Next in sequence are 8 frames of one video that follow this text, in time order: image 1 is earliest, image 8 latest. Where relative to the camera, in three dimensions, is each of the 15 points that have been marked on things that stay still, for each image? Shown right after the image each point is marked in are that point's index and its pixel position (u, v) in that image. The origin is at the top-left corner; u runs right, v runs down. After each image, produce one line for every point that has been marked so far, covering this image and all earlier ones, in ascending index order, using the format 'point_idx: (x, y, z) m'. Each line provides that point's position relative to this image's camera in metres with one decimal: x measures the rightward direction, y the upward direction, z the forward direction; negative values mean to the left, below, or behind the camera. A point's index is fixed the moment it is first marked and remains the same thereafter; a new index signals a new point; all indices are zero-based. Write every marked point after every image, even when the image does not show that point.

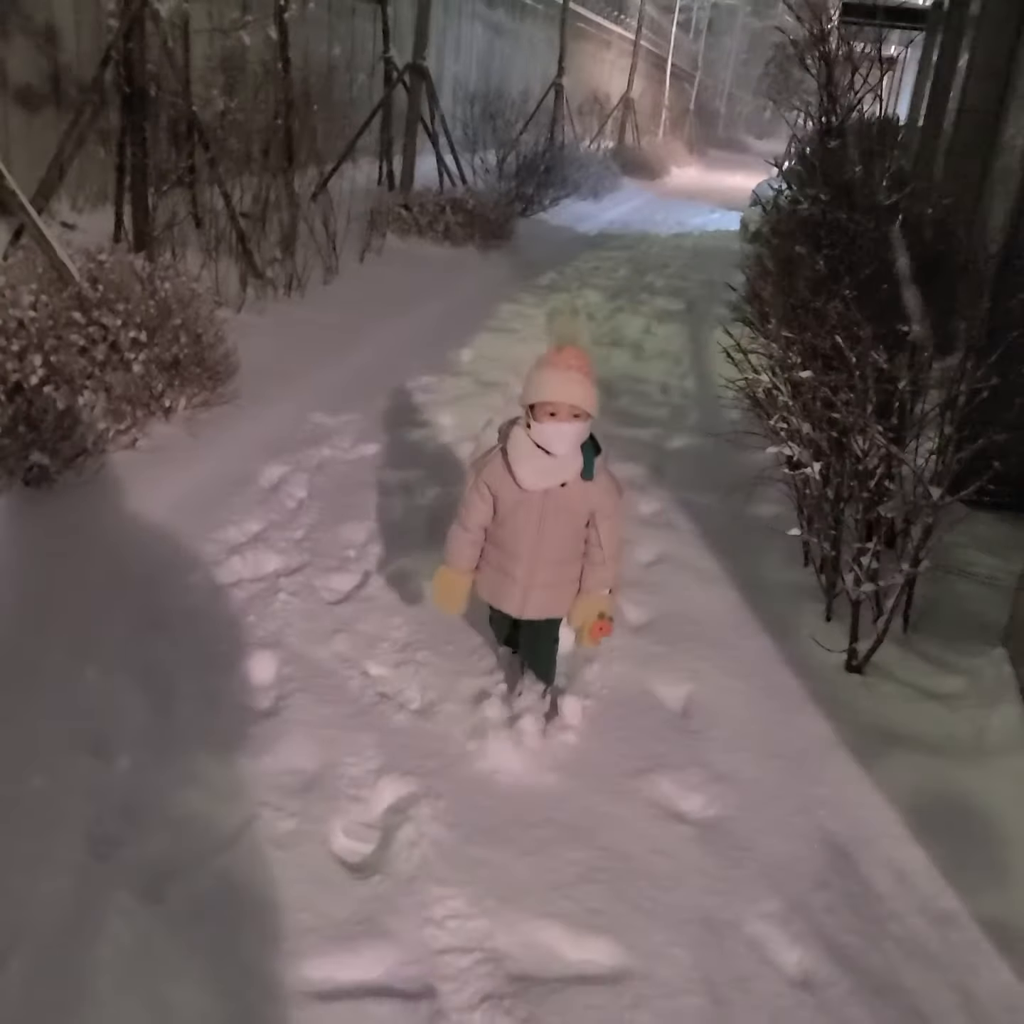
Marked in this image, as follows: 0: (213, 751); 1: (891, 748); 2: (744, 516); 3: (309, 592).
0: (-0.7, -0.6, +2.6) m
1: (+1.0, -0.6, +3.0) m
2: (+0.9, 0.0, +4.5) m
3: (-0.6, -0.2, +3.6) m
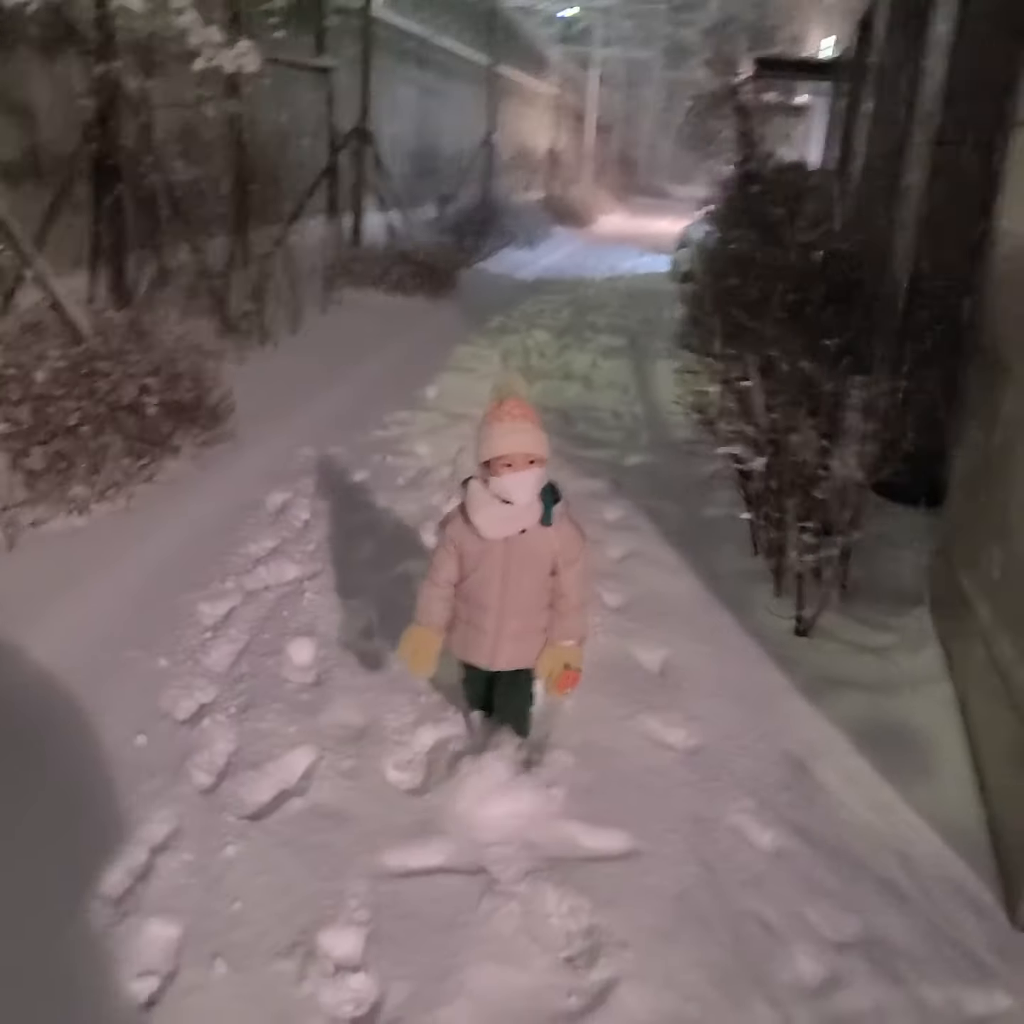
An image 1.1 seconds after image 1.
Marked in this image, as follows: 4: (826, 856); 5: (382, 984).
0: (-0.6, -0.6, +3.1) m
1: (+1.0, -0.5, +3.6) m
2: (+0.8, 0.0, +5.1) m
3: (-0.7, -0.3, +4.1) m
4: (+0.7, -0.8, +2.7) m
5: (-0.2, -0.9, +2.2) m
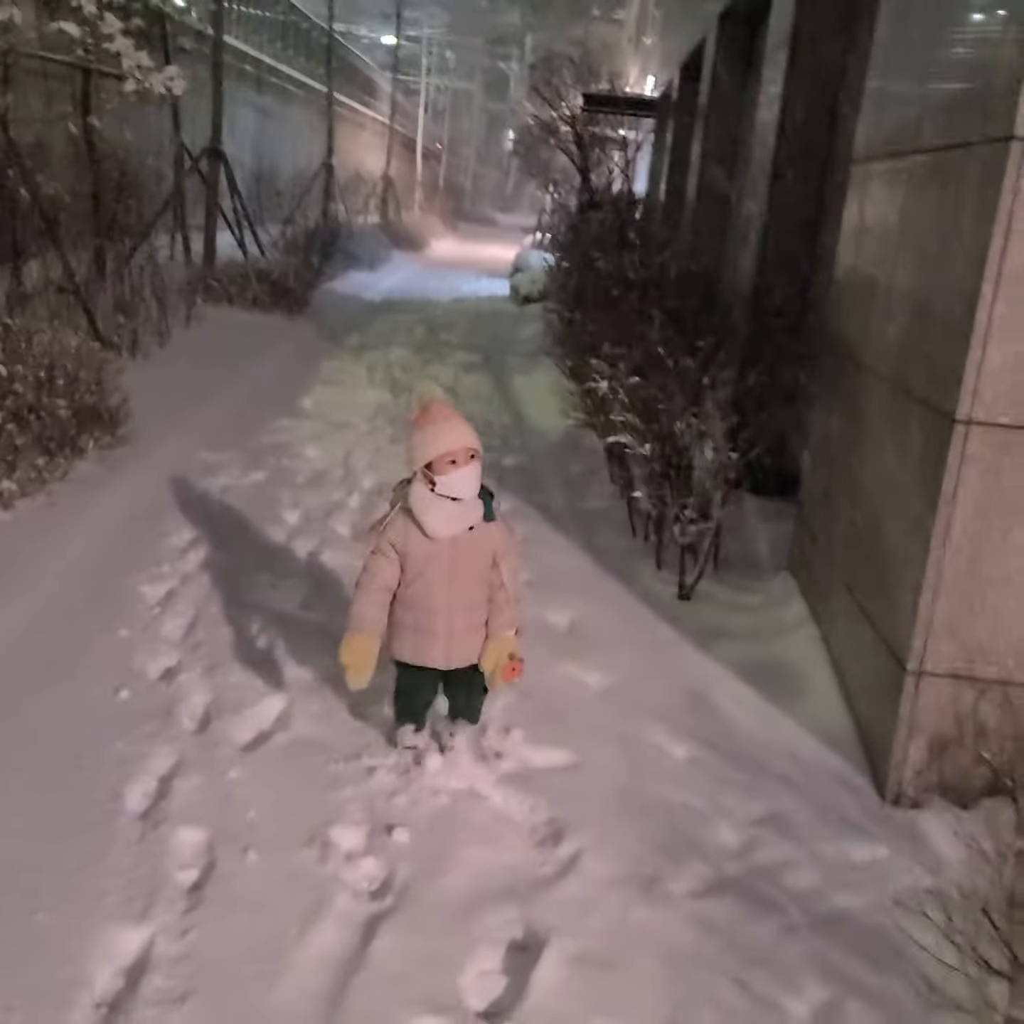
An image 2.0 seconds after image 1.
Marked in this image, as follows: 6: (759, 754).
0: (-0.8, -0.5, +3.5) m
1: (+0.7, -0.4, +4.1) m
2: (+0.3, 0.0, +5.6) m
3: (-1.0, -0.2, +4.4) m
4: (+0.6, -0.7, +3.3) m
5: (-0.3, -0.8, +2.6) m
6: (+0.7, -0.7, +3.3) m
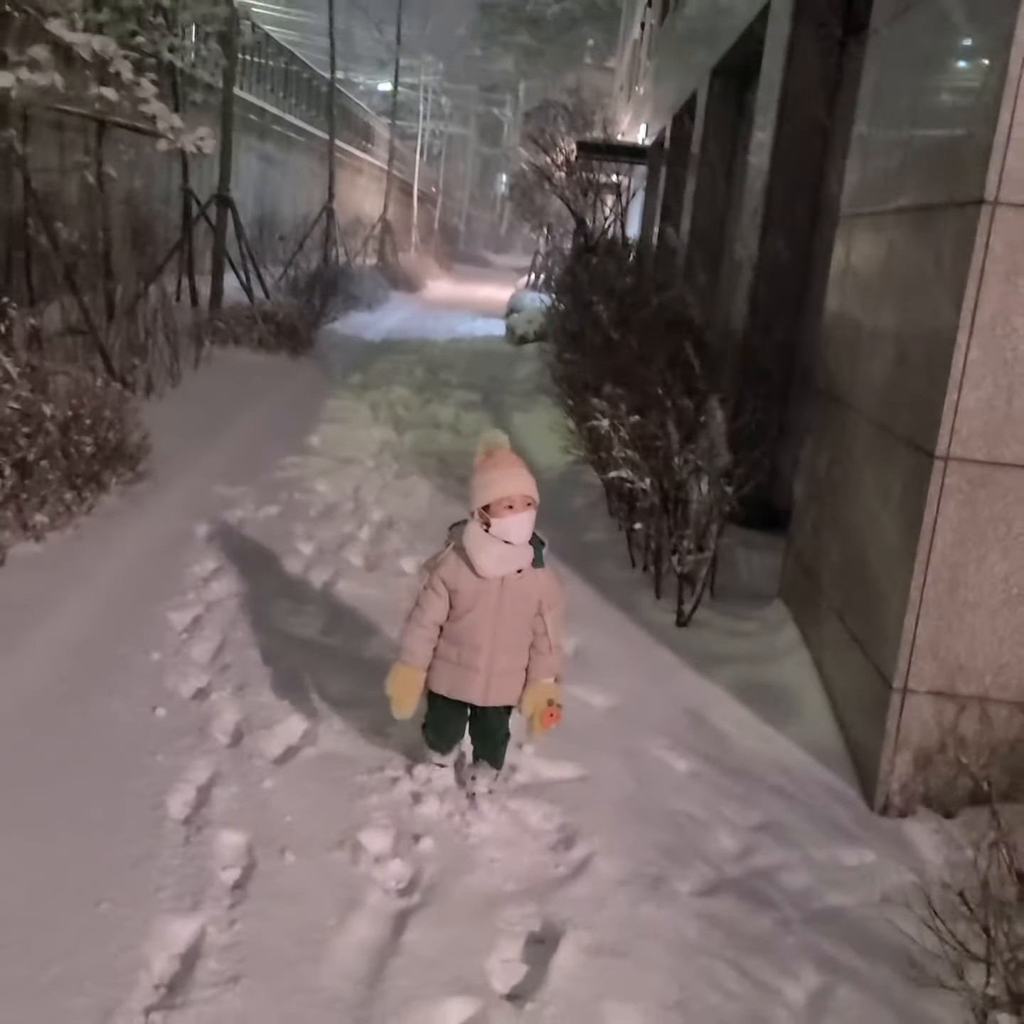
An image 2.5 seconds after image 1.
0: (-0.8, -0.6, +3.7) m
1: (+0.8, -0.6, +4.4) m
2: (+0.4, -0.1, +5.9) m
3: (-0.9, -0.4, +4.6) m
4: (+0.7, -0.8, +3.5) m
5: (-0.2, -0.9, +2.8) m
6: (+0.7, -0.8, +3.5) m
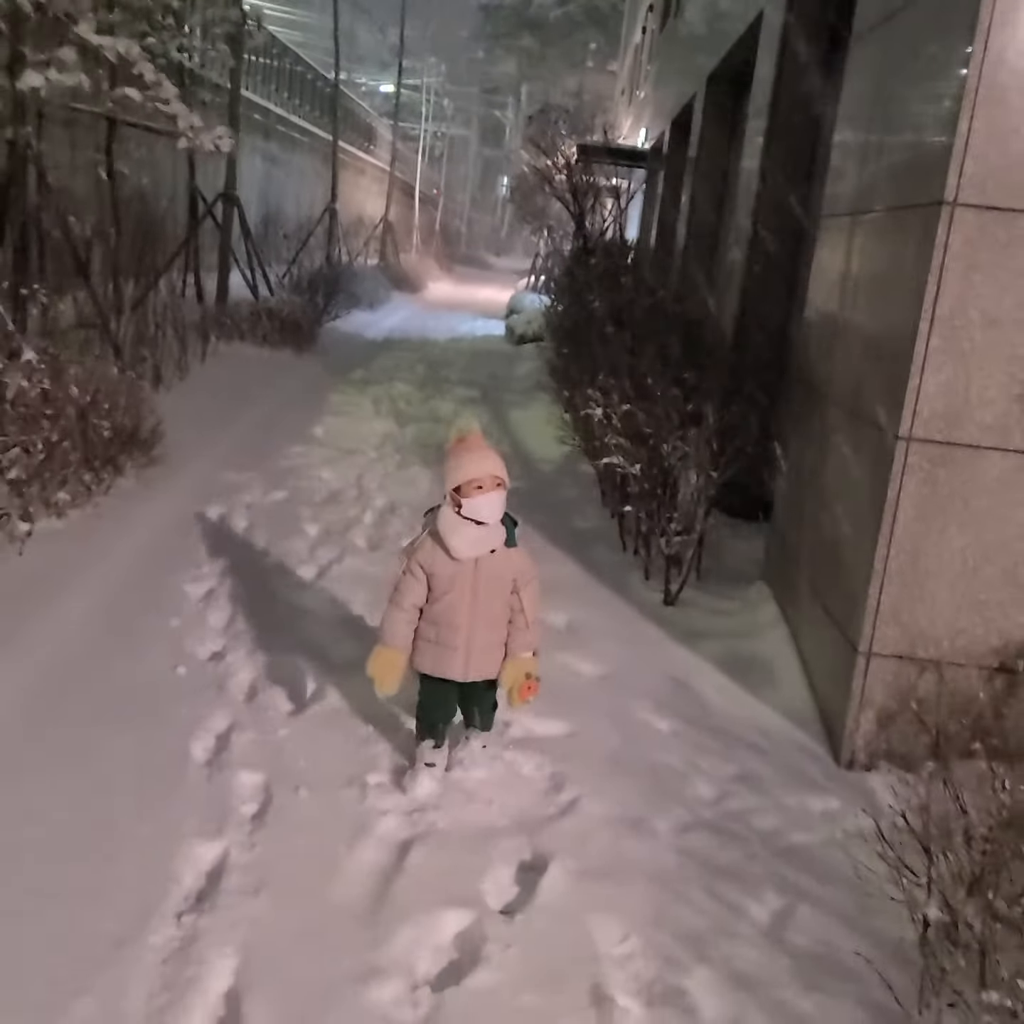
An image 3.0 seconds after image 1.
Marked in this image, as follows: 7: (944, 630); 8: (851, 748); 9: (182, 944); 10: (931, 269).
0: (-0.8, -0.5, +4.0) m
1: (+0.8, -0.5, +4.6) m
2: (+0.3, -0.1, +6.1) m
3: (-1.0, -0.3, +4.9) m
4: (+0.6, -0.7, +3.7) m
5: (-0.2, -0.8, +3.0) m
6: (+0.7, -0.7, +3.8) m
7: (+1.3, -0.4, +3.4) m
8: (+1.0, -0.7, +3.5) m
9: (-0.7, -0.9, +2.4) m
10: (+1.2, +0.7, +3.2) m
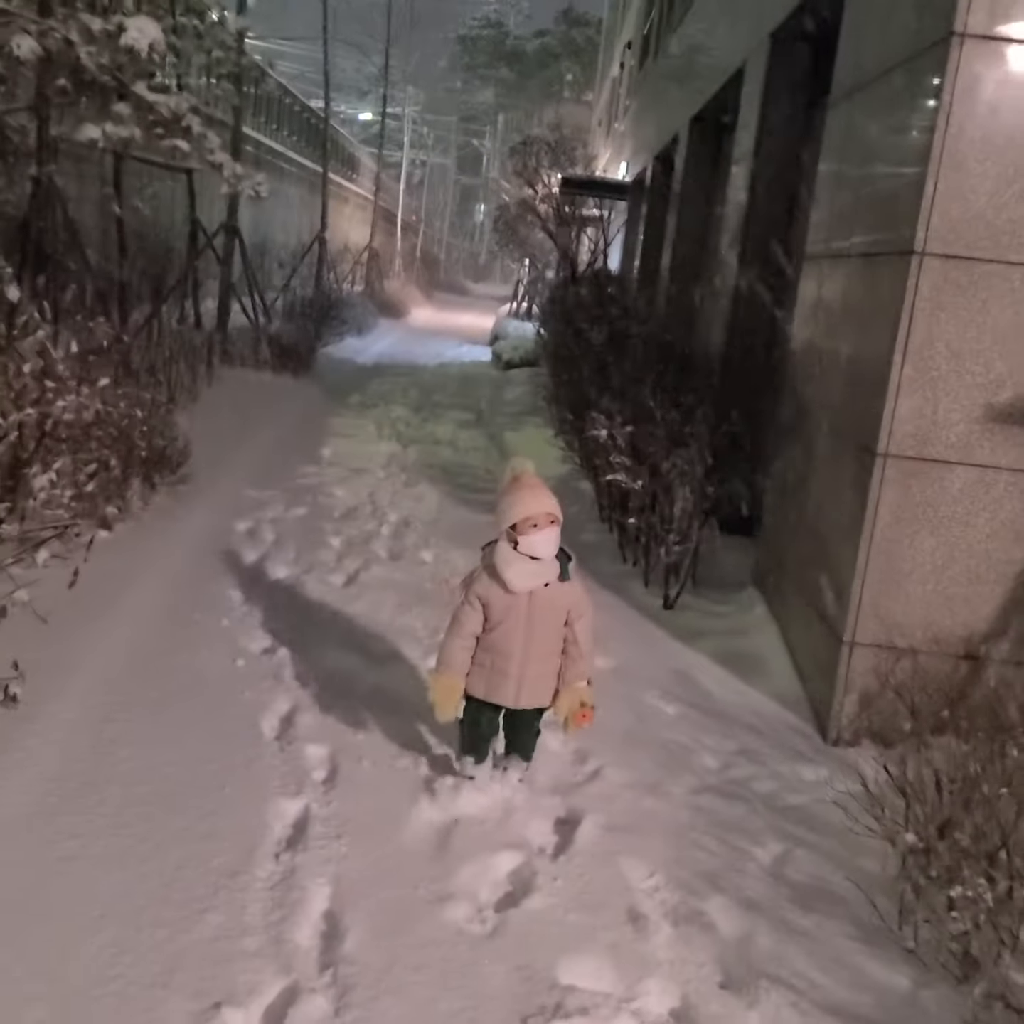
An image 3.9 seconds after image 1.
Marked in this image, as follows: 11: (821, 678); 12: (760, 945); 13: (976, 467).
0: (-0.7, -0.5, +4.4) m
1: (+0.8, -0.5, +5.1) m
2: (+0.4, -0.1, +6.6) m
3: (-0.9, -0.3, +5.3) m
4: (+0.7, -0.7, +4.2) m
5: (-0.1, -0.8, +3.5) m
6: (+0.8, -0.7, +4.3) m
7: (+1.4, -0.4, +3.9) m
8: (+1.1, -0.7, +4.0) m
9: (-0.6, -0.9, +2.8) m
10: (+1.3, +0.7, +3.7) m
11: (+1.1, -0.6, +4.2) m
12: (+0.6, -1.0, +2.7) m
13: (+1.5, +0.1, +3.8) m
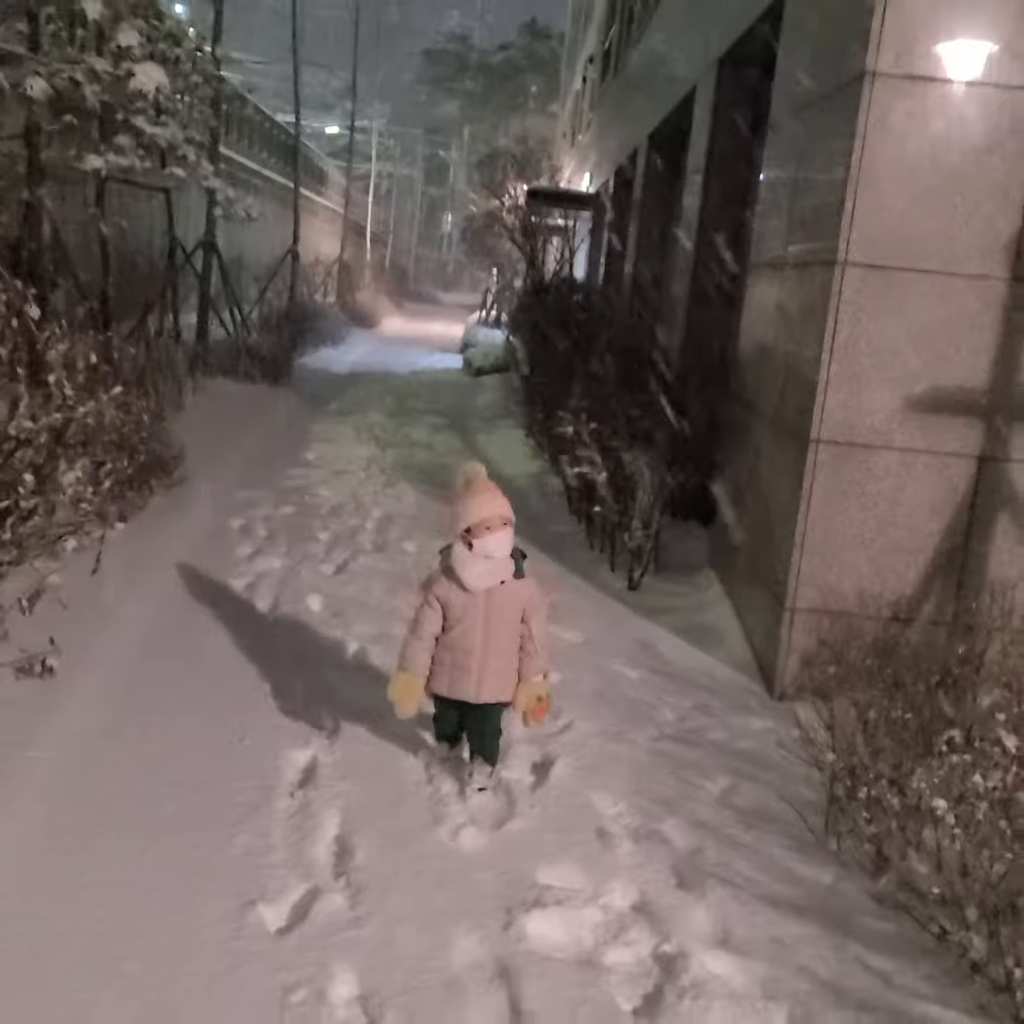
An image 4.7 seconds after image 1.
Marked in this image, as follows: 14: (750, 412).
0: (-0.8, -0.5, +4.9) m
1: (+0.7, -0.5, +5.6) m
2: (+0.2, -0.1, +7.1) m
3: (-1.0, -0.3, +5.8) m
4: (+0.6, -0.7, +4.7) m
5: (-0.2, -0.7, +3.9) m
6: (+0.7, -0.7, +4.8) m
7: (+1.3, -0.3, +4.4) m
8: (+1.1, -0.7, +4.5) m
9: (-0.6, -0.8, +3.2) m
10: (+1.2, +0.7, +4.2) m
11: (+1.0, -0.5, +4.7) m
12: (+0.5, -0.9, +3.2) m
13: (+1.5, +0.2, +4.3) m
14: (+1.2, +0.5, +5.7) m
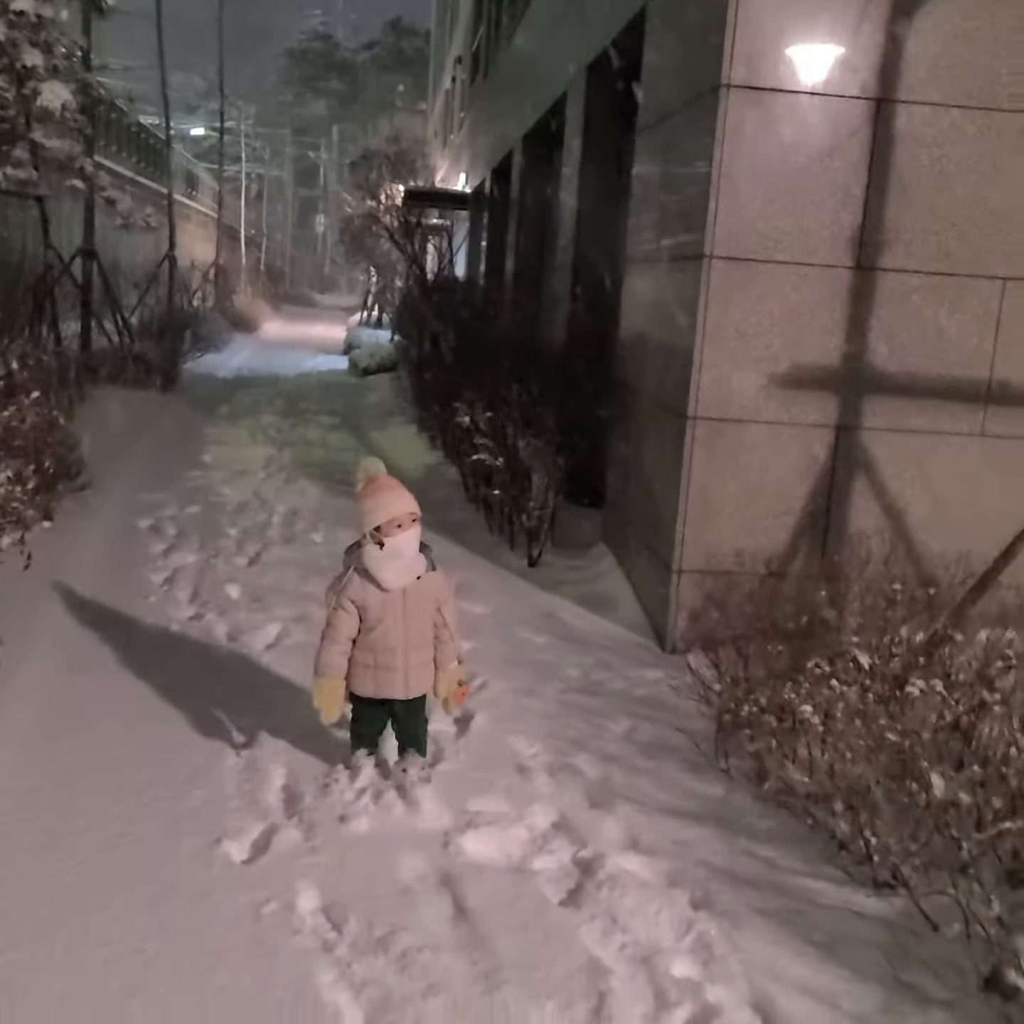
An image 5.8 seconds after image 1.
0: (-1.2, -0.5, +5.1) m
1: (+0.2, -0.4, +6.0) m
2: (-0.4, 0.0, +7.5) m
3: (-1.5, -0.3, +6.1) m
4: (+0.3, -0.6, +5.1) m
5: (-0.5, -0.7, +4.3) m
6: (+0.3, -0.6, +5.2) m
7: (+0.9, -0.2, +4.9) m
8: (+0.7, -0.5, +5.0) m
9: (-0.8, -0.8, +3.6) m
10: (+0.8, +0.9, +4.7) m
11: (+0.7, -0.4, +5.1) m
12: (+0.3, -0.8, +3.6) m
13: (+1.1, +0.4, +4.9) m
14: (+0.6, +0.6, +6.2) m
